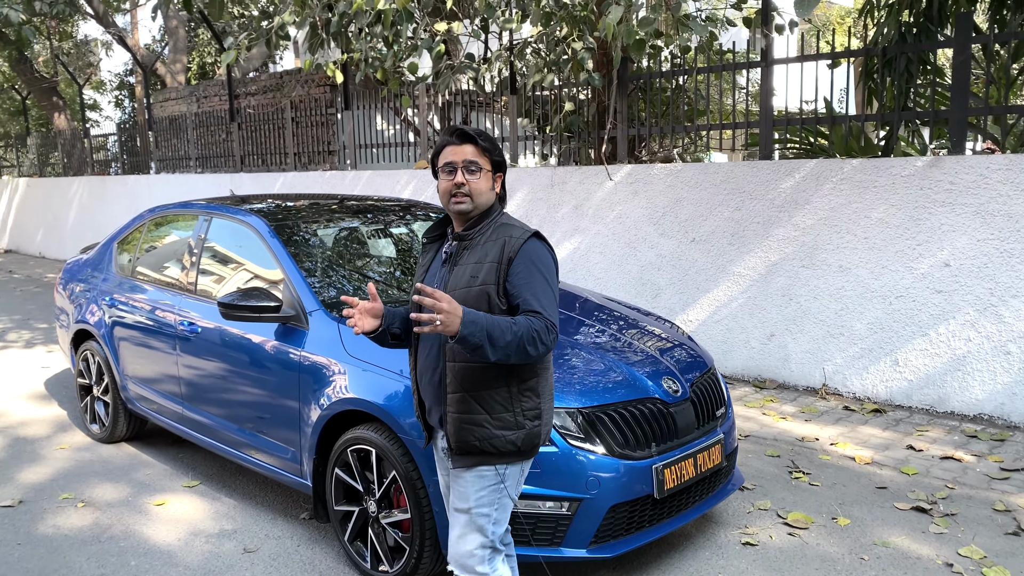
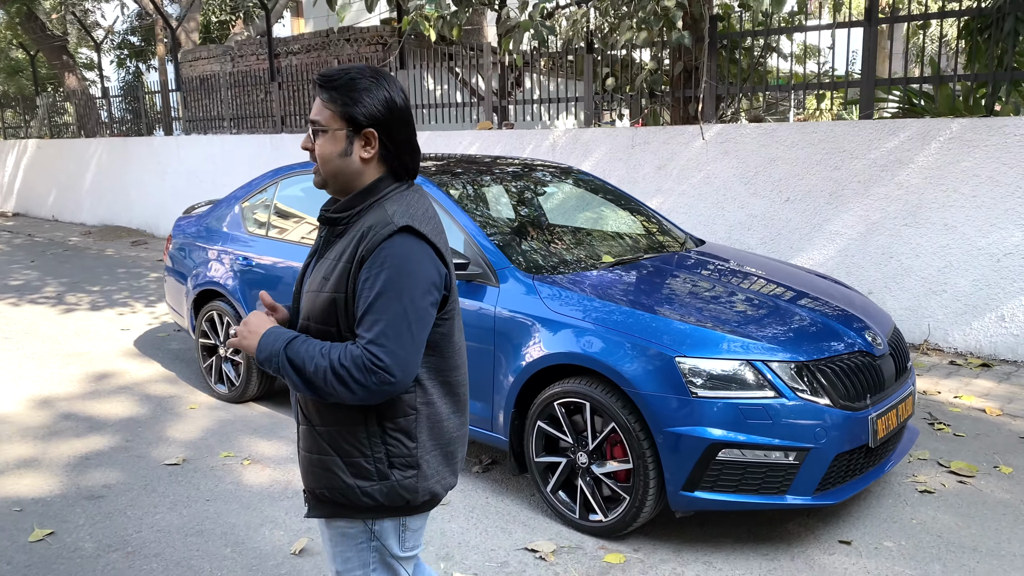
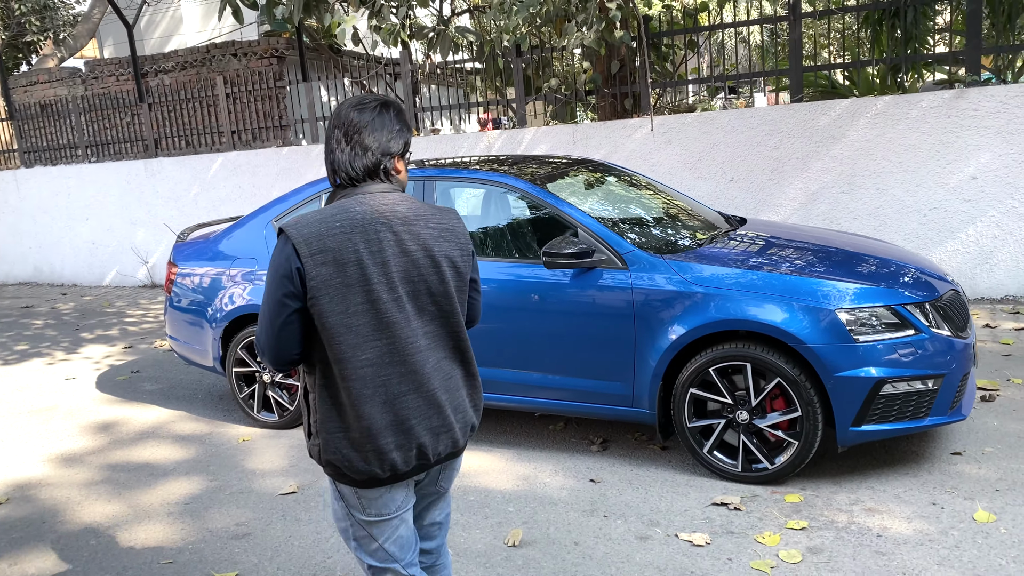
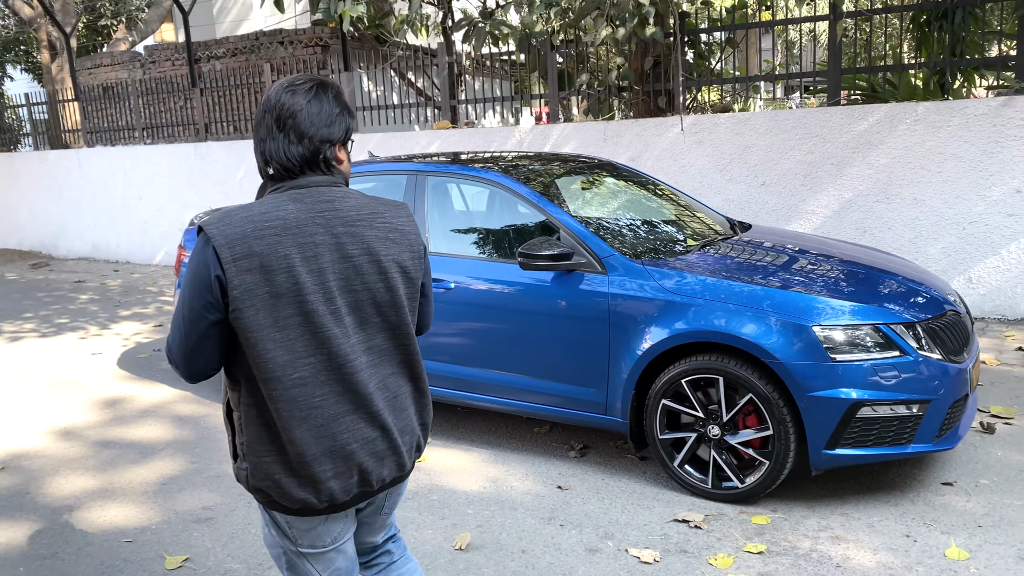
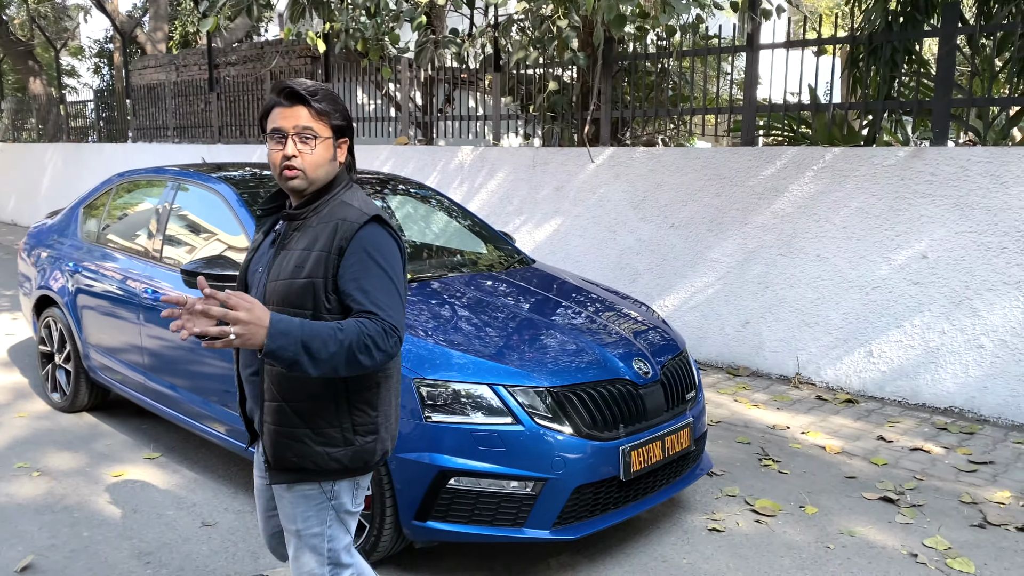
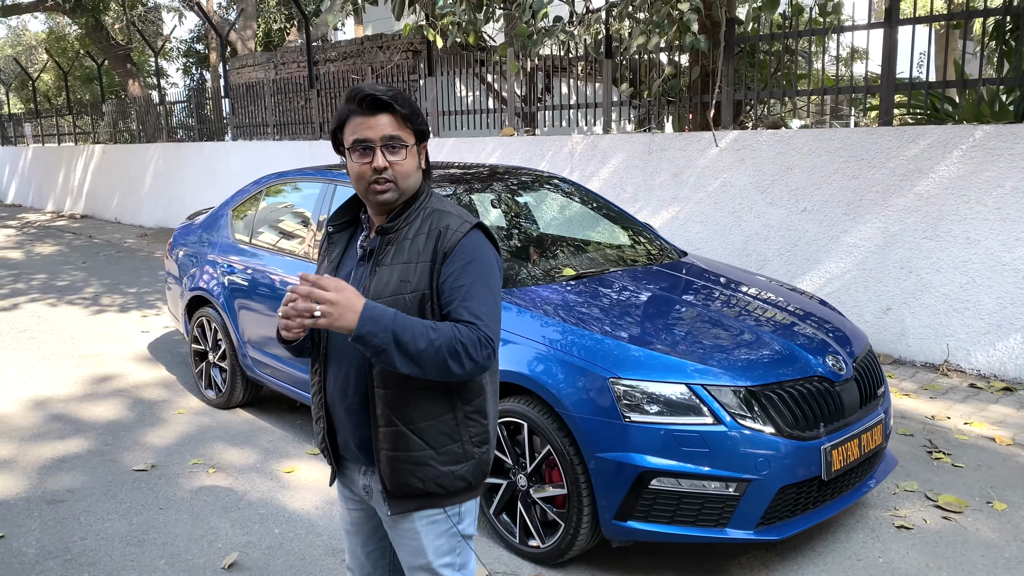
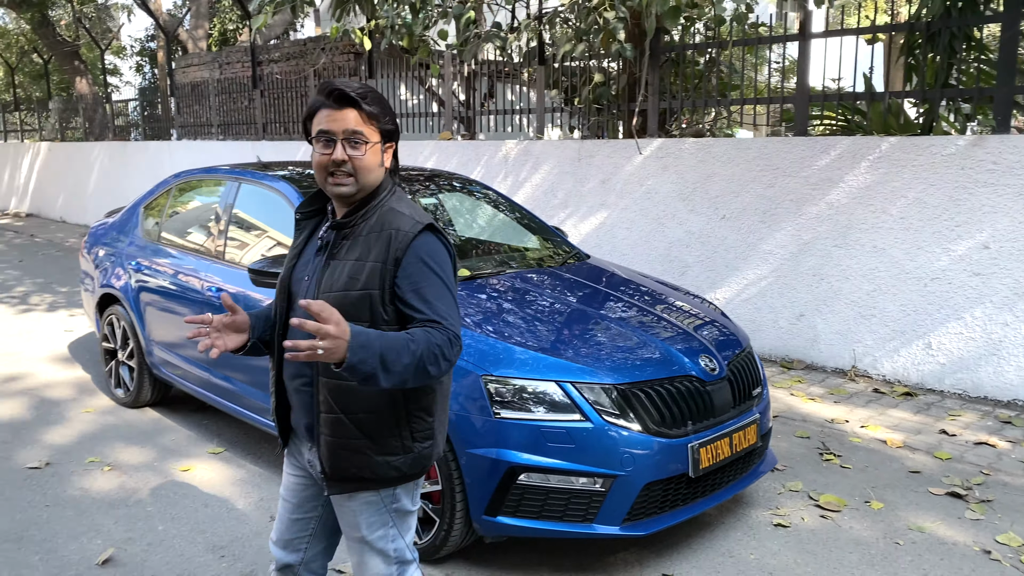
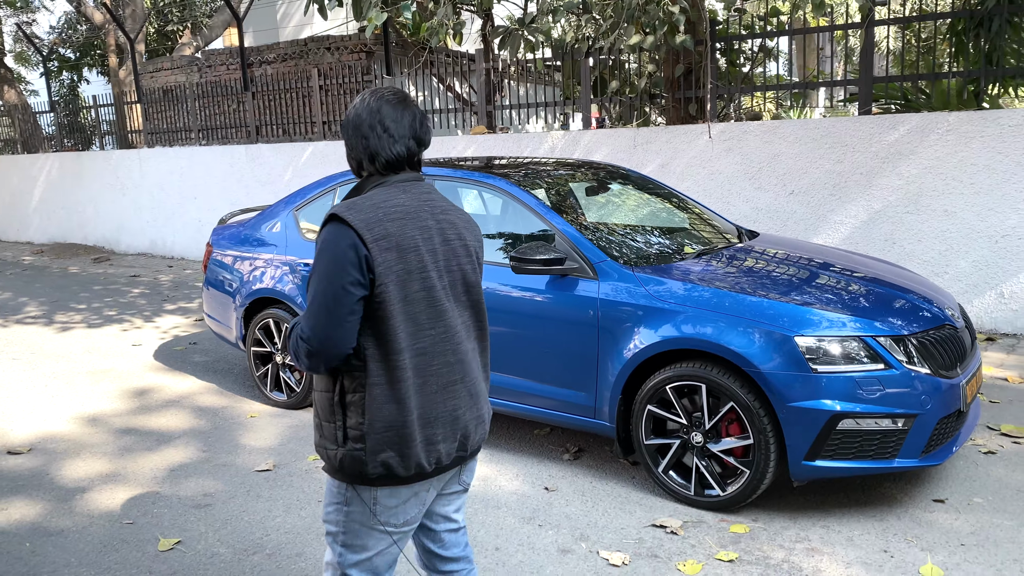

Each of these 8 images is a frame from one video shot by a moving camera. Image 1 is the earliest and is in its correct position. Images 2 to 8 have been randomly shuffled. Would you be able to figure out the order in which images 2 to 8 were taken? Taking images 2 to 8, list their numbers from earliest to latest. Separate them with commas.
5, 7, 6, 2, 8, 4, 3
